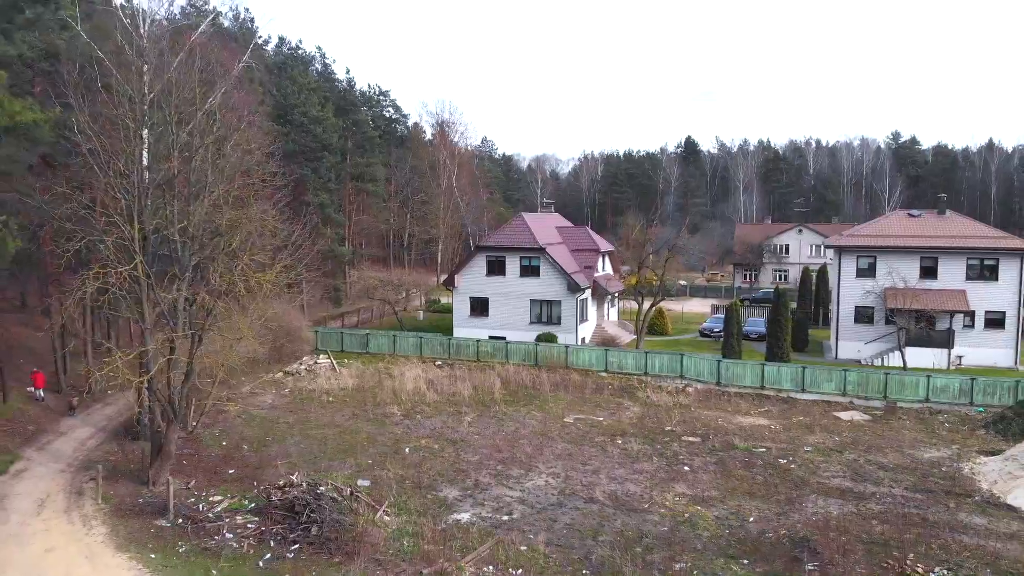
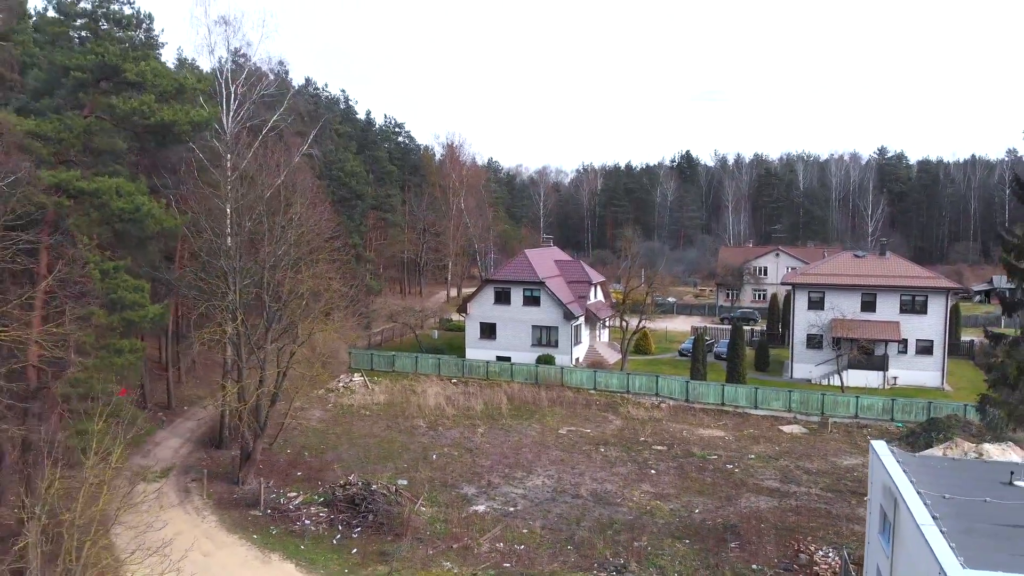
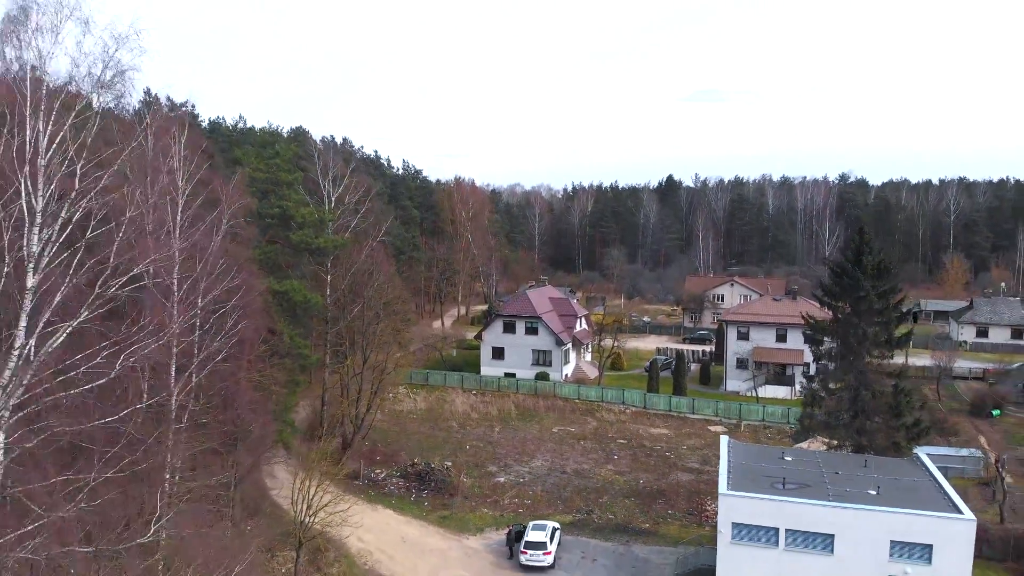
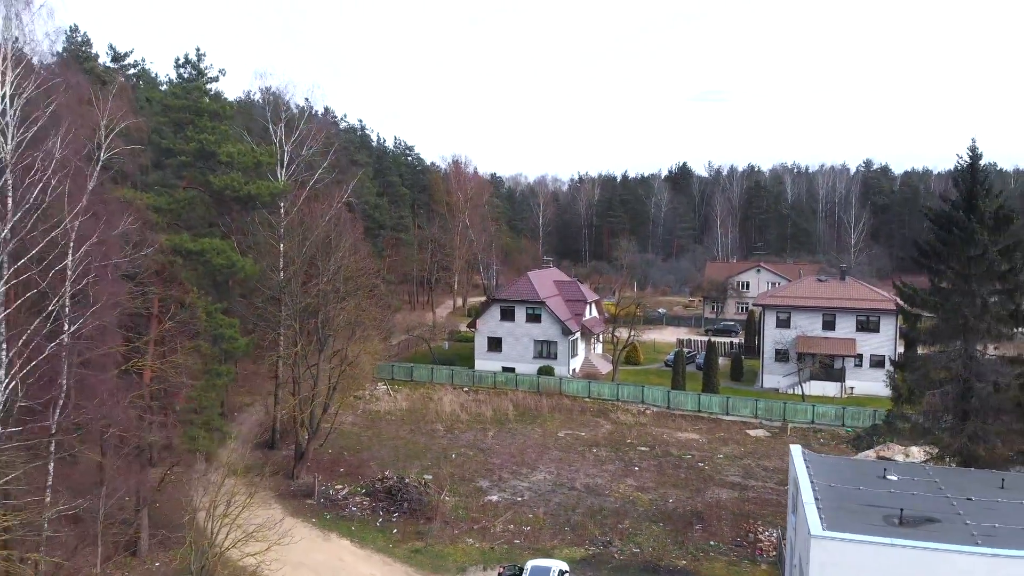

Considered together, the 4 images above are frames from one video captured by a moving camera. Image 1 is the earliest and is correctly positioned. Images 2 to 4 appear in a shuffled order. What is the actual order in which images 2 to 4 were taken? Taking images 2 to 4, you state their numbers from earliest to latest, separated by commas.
2, 4, 3
